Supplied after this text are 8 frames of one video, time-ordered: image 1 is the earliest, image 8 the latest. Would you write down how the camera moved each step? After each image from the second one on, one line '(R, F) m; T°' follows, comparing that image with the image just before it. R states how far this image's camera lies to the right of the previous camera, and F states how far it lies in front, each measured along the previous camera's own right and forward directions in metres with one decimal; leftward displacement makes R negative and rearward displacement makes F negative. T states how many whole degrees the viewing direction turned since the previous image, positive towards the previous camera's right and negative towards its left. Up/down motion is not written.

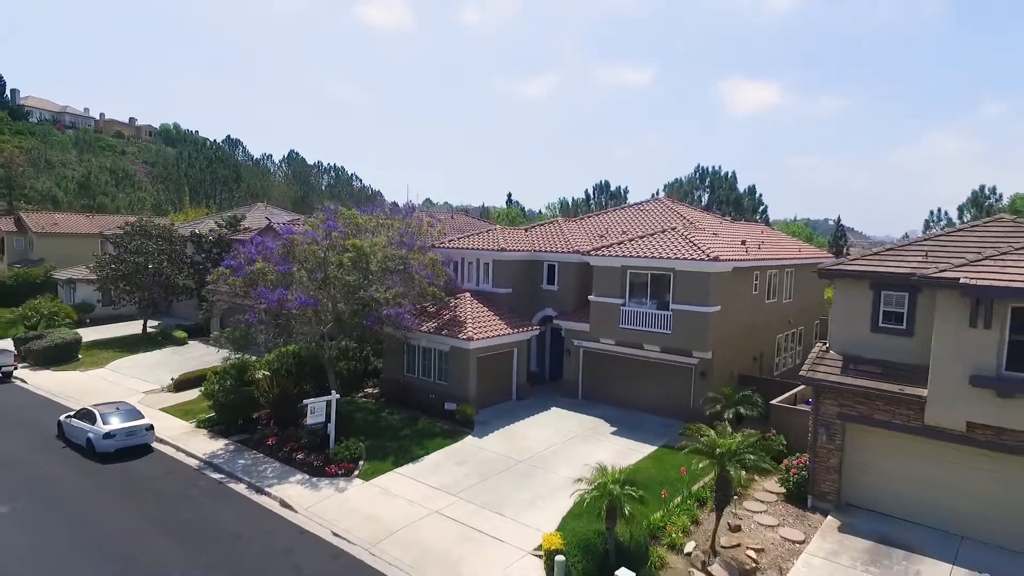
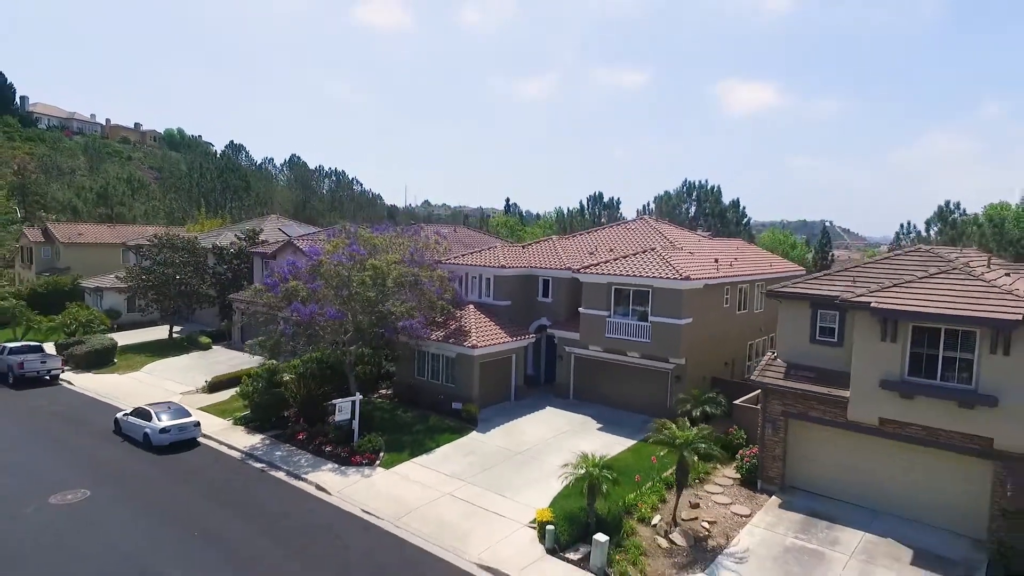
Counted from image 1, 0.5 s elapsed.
(0.0, -2.3) m; 0°
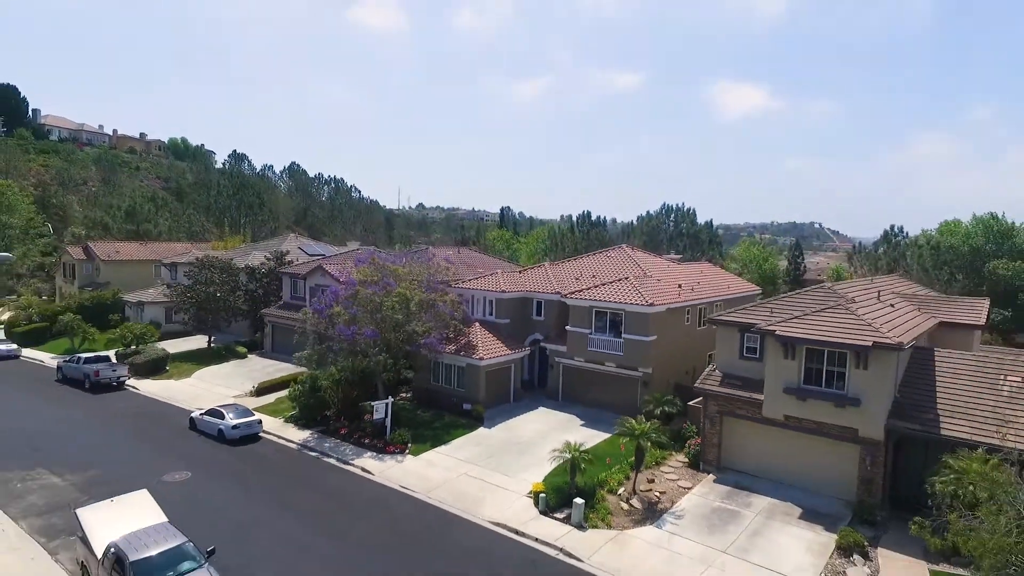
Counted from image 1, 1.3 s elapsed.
(-0.3, -4.4) m; +1°
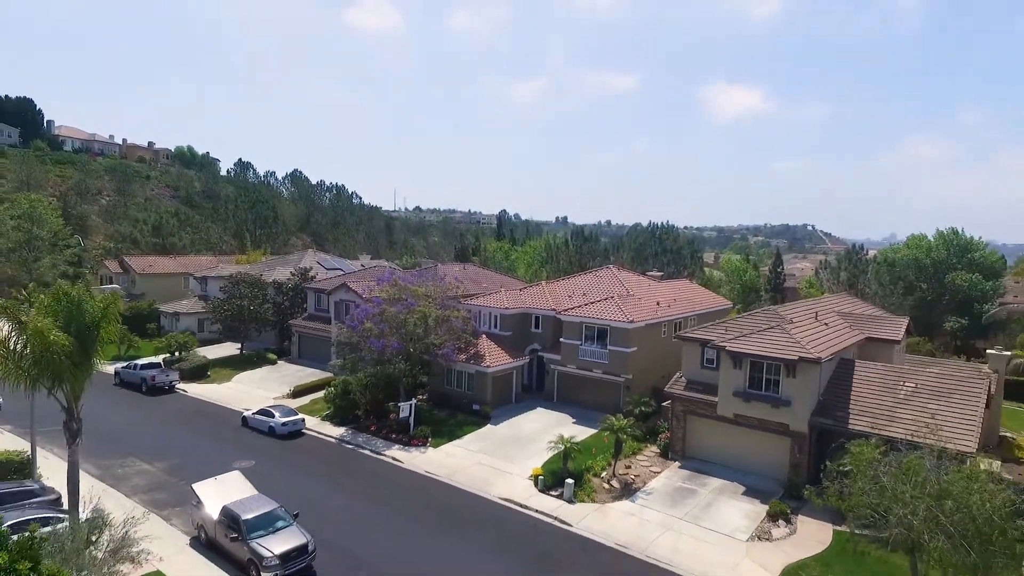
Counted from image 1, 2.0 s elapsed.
(-0.3, -4.2) m; 0°
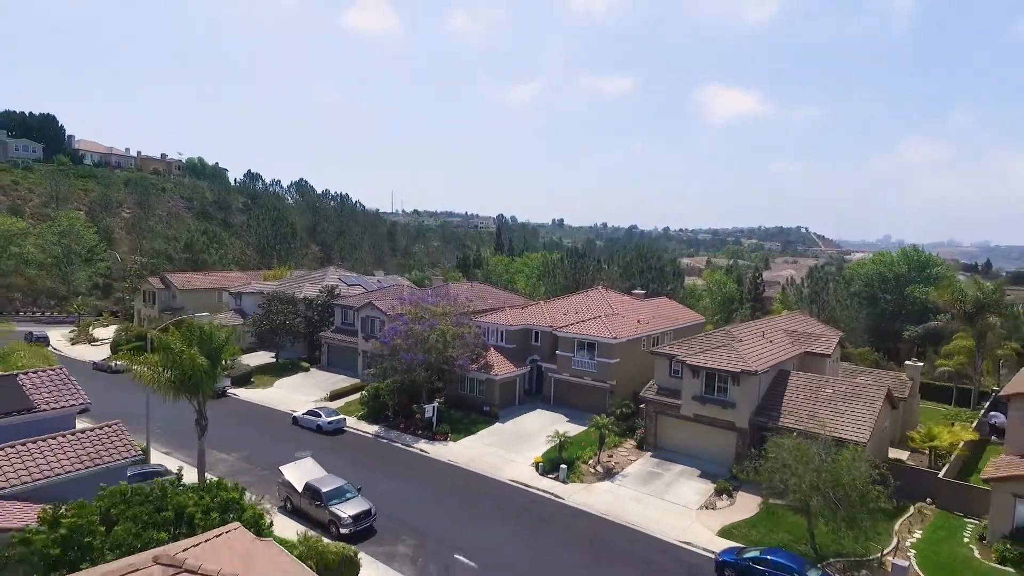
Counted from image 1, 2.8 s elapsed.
(-0.4, -5.6) m; 0°
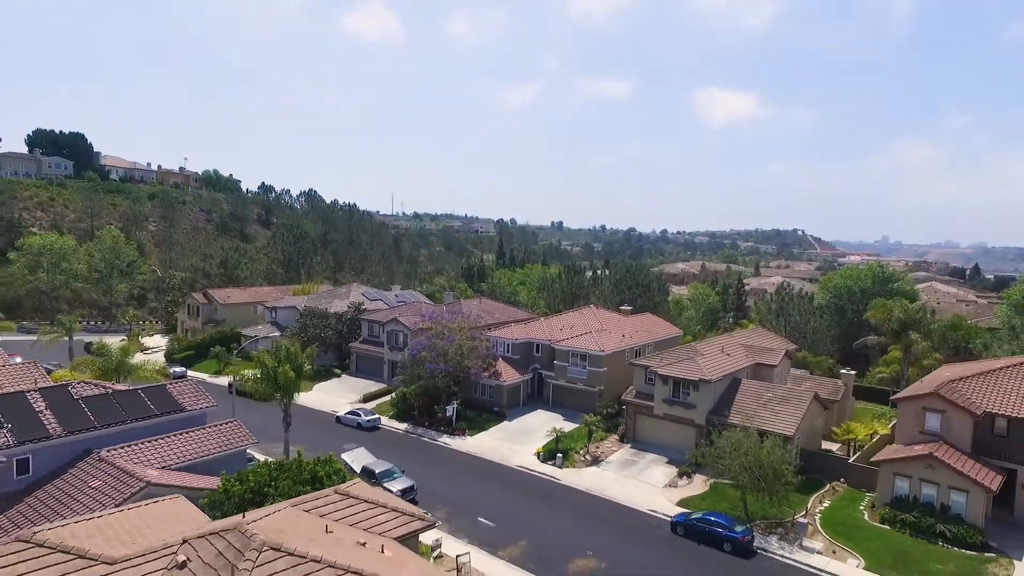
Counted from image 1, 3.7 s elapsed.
(-0.4, -6.7) m; 0°
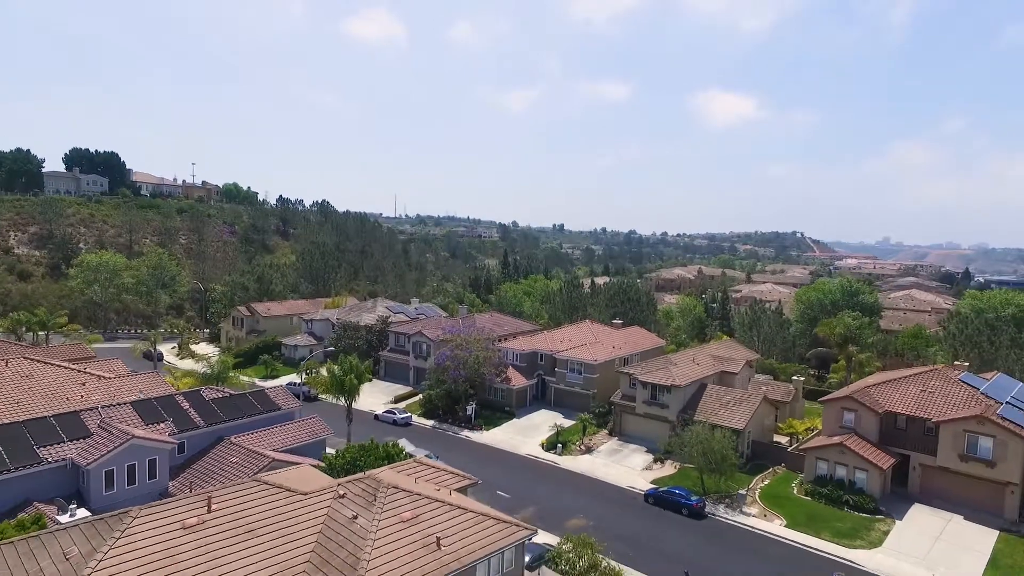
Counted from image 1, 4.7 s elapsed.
(-0.5, -8.0) m; 0°
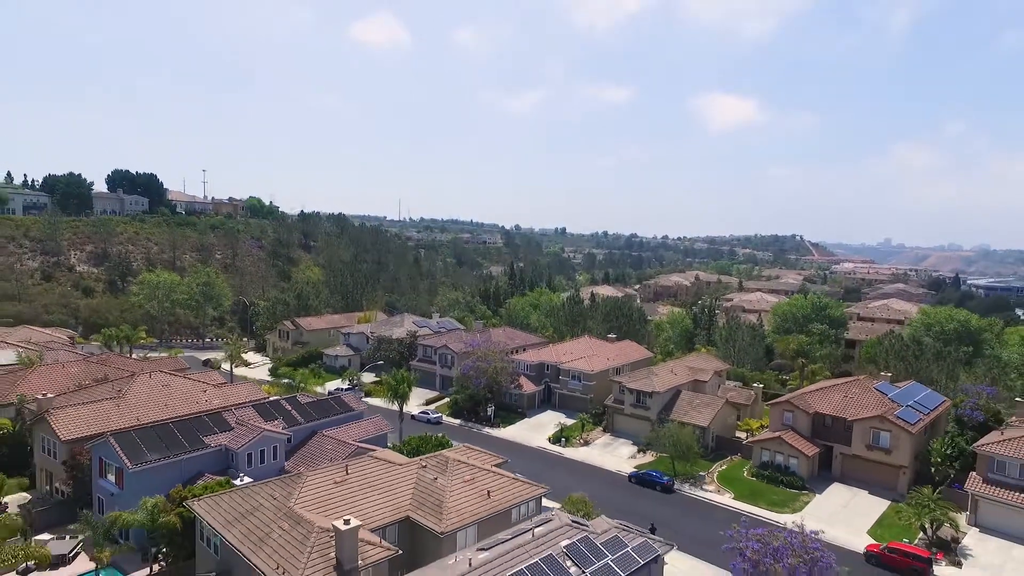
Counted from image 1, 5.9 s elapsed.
(-0.9, -10.2) m; 0°
